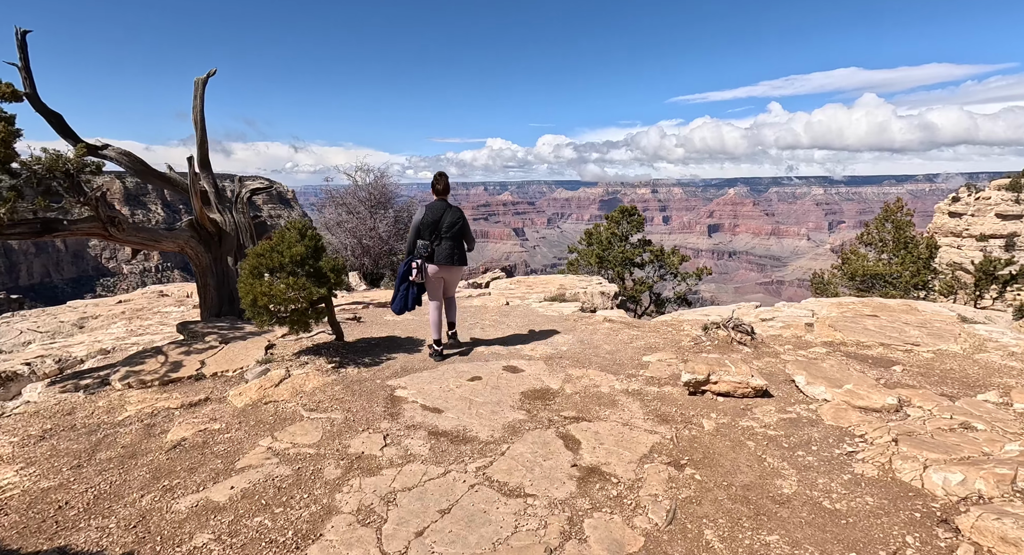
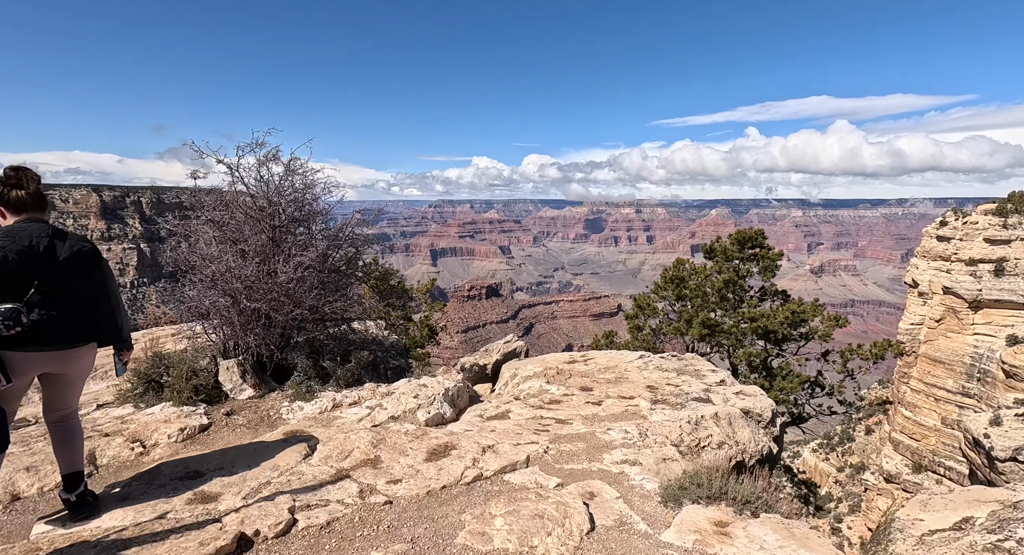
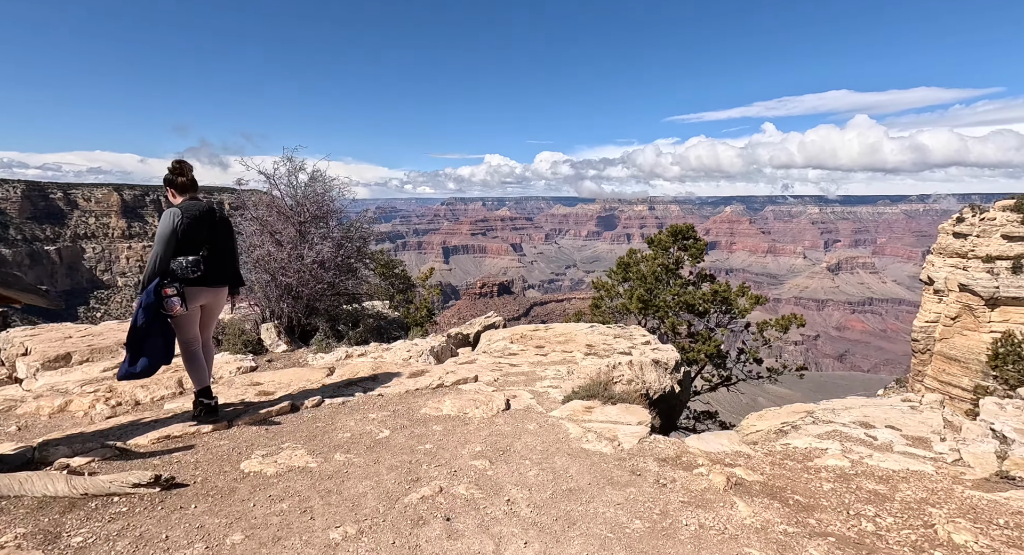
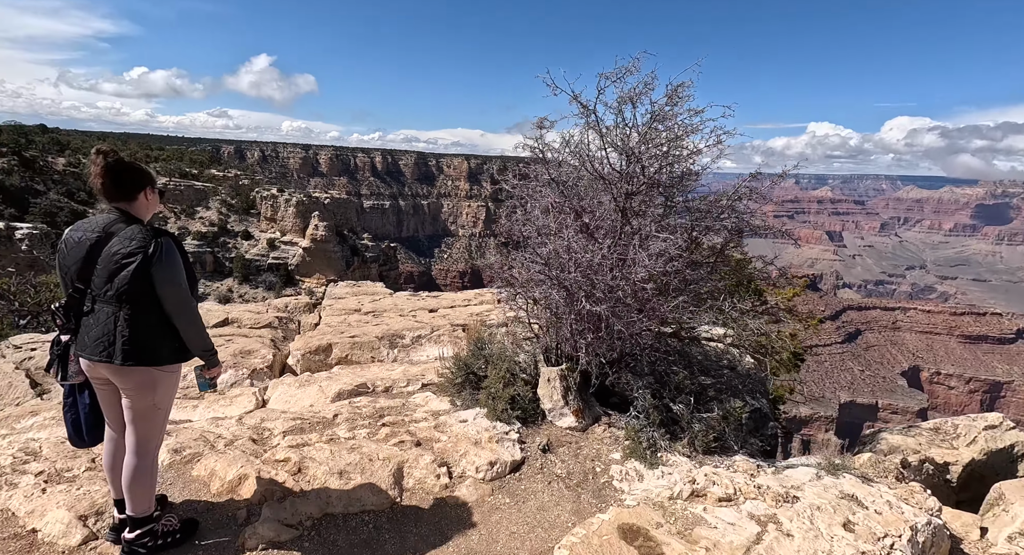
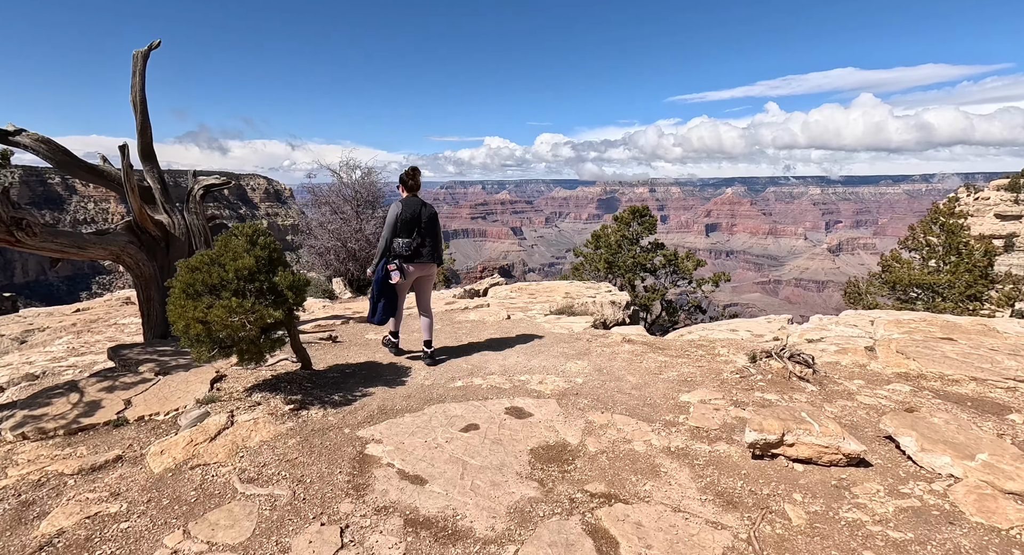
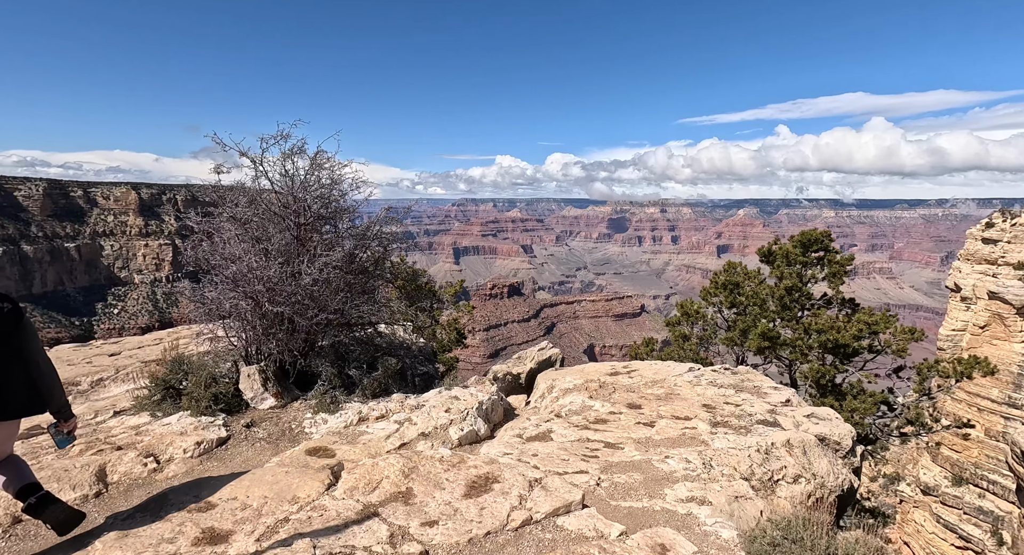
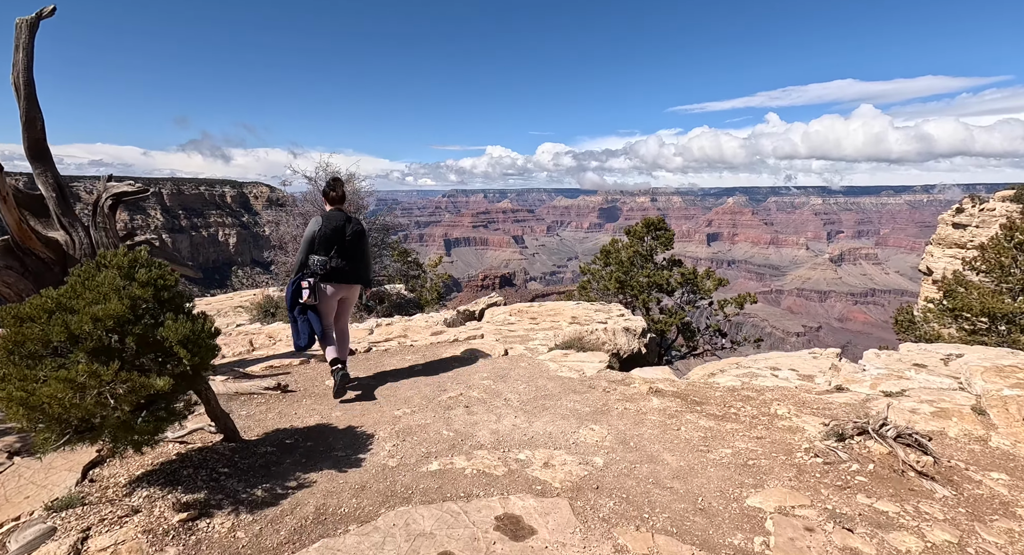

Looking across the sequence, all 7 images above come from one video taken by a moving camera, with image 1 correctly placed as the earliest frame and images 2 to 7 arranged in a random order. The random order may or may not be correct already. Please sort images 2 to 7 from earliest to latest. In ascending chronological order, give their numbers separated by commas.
5, 7, 3, 2, 6, 4
